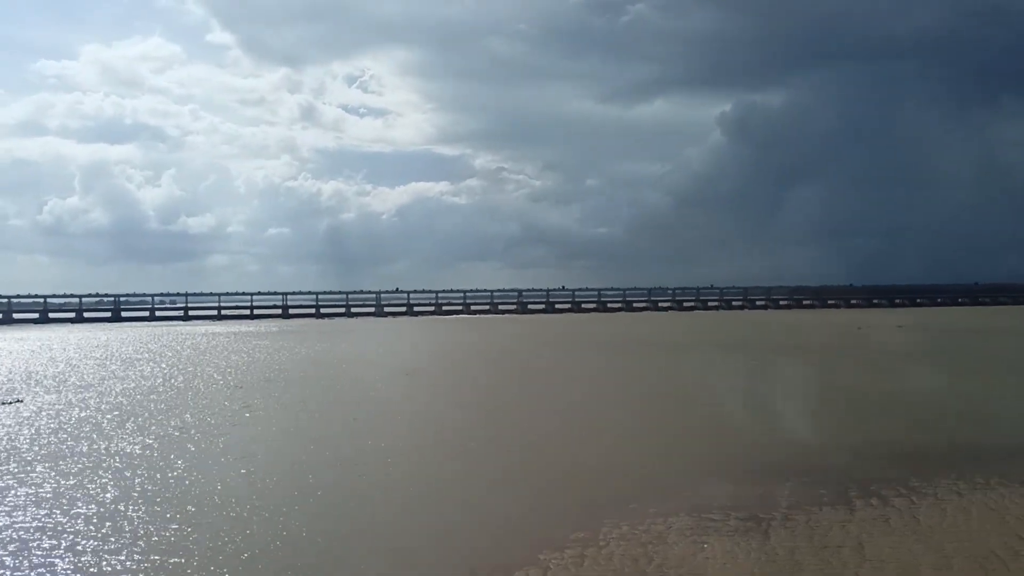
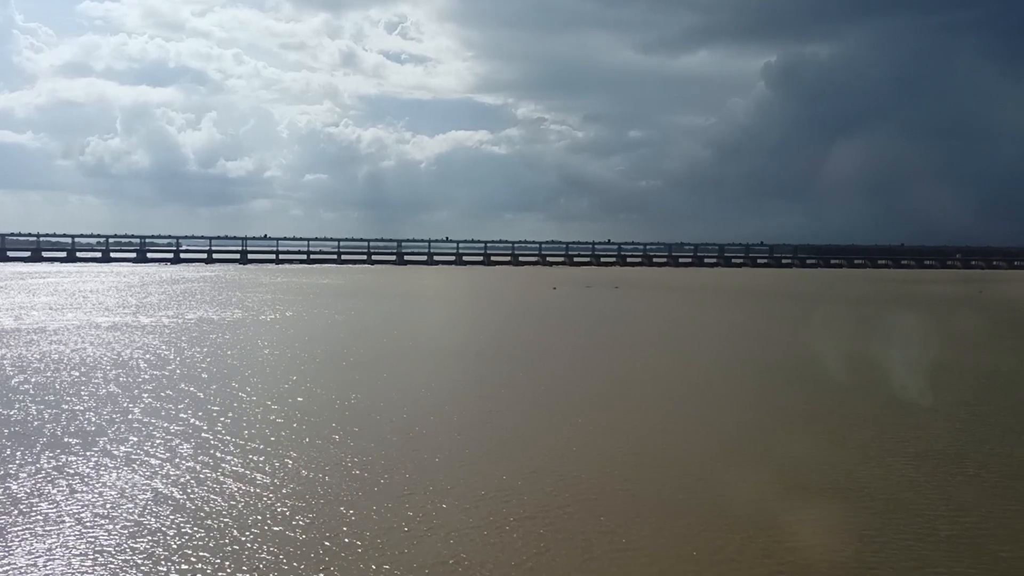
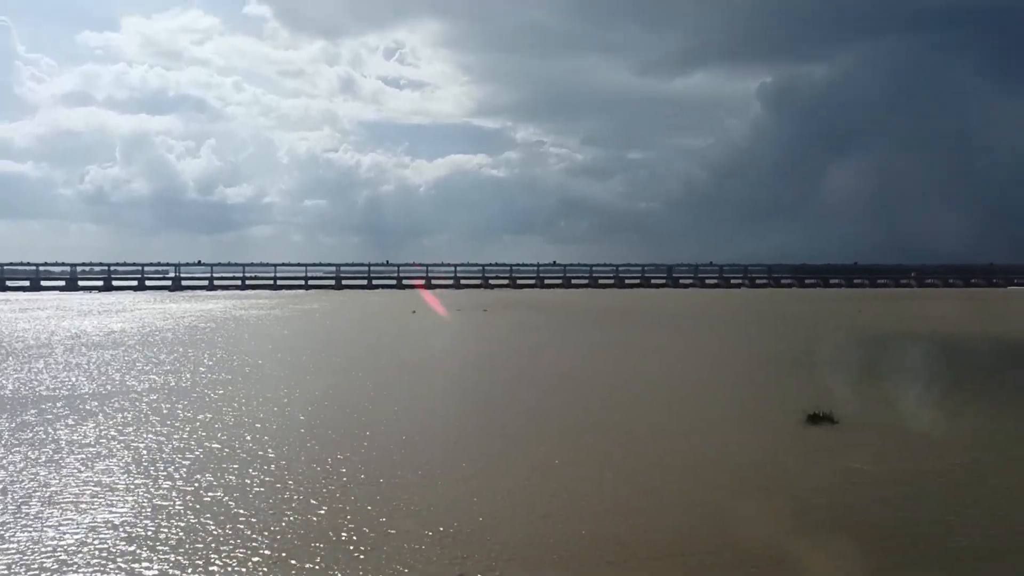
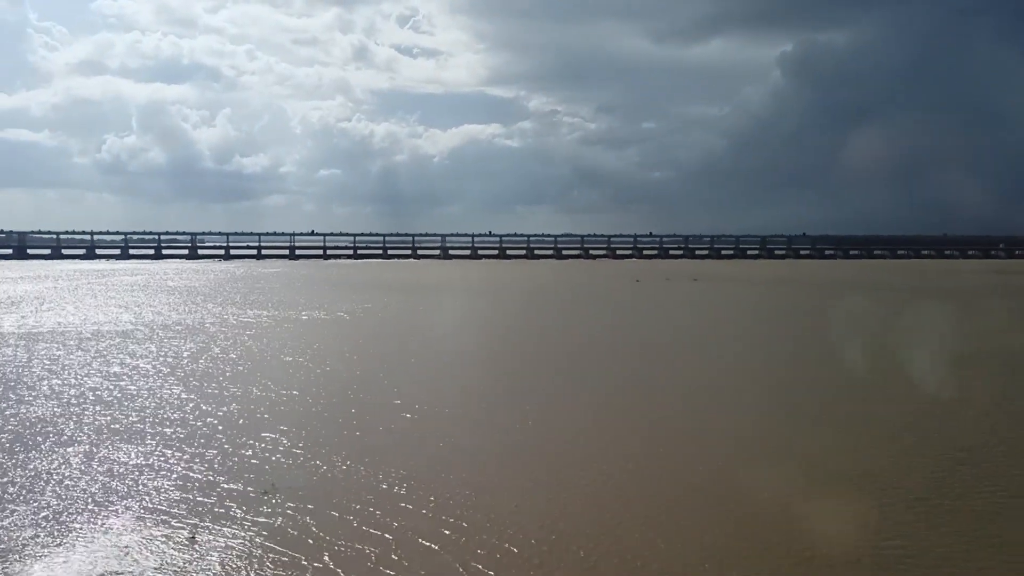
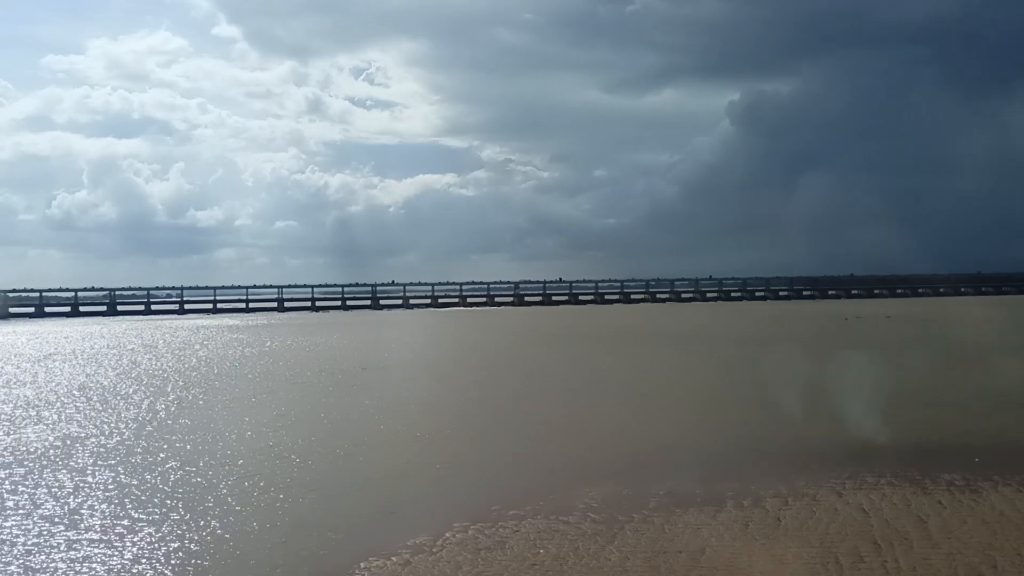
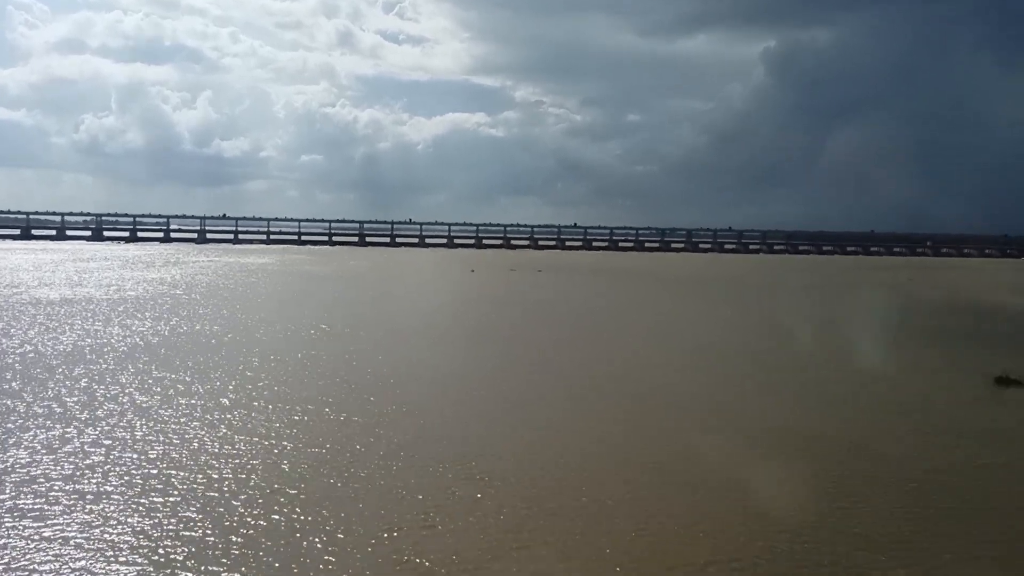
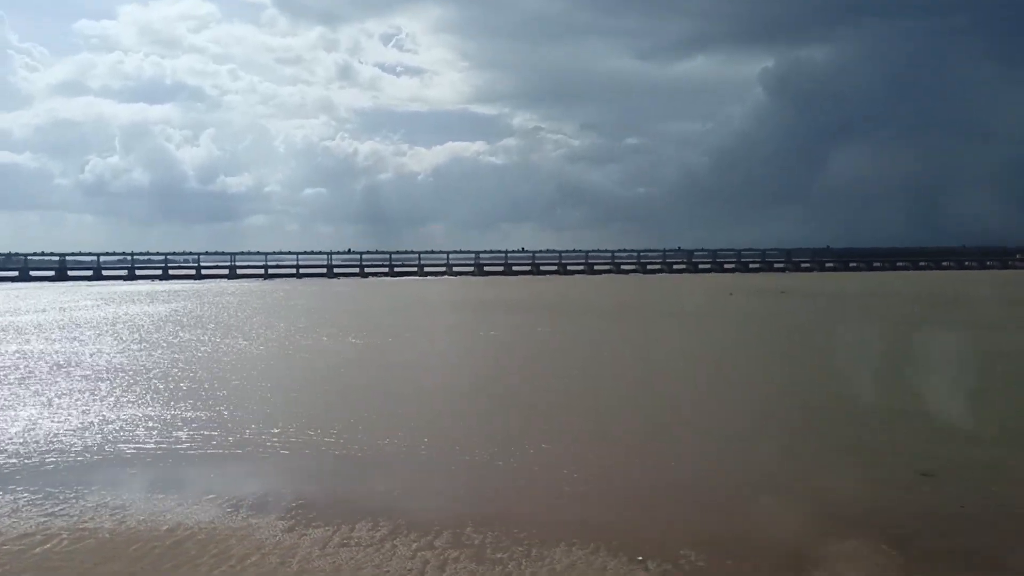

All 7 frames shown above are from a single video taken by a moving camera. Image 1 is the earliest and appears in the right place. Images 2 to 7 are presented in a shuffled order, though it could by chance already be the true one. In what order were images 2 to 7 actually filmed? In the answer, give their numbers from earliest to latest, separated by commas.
5, 7, 4, 2, 6, 3
